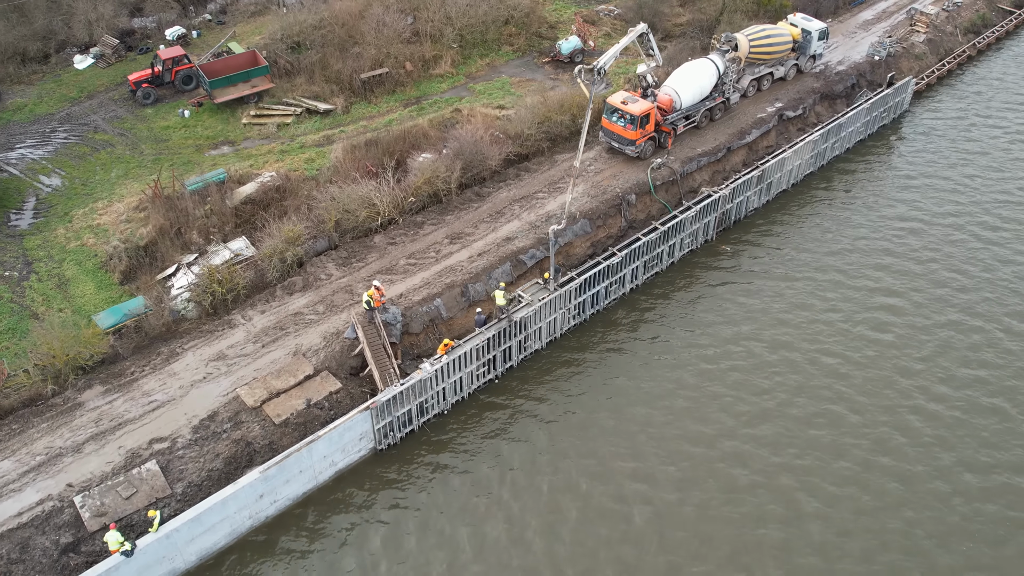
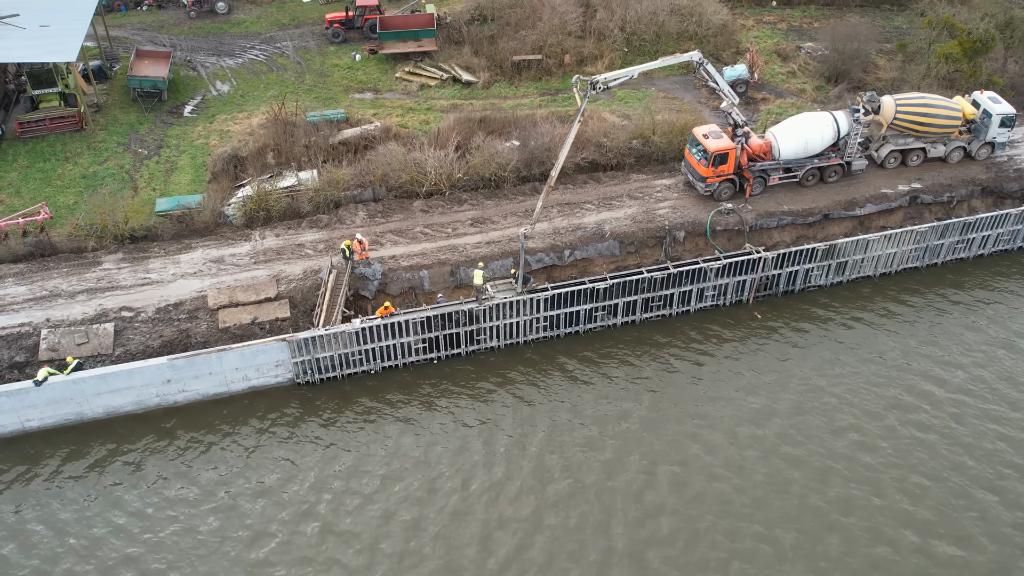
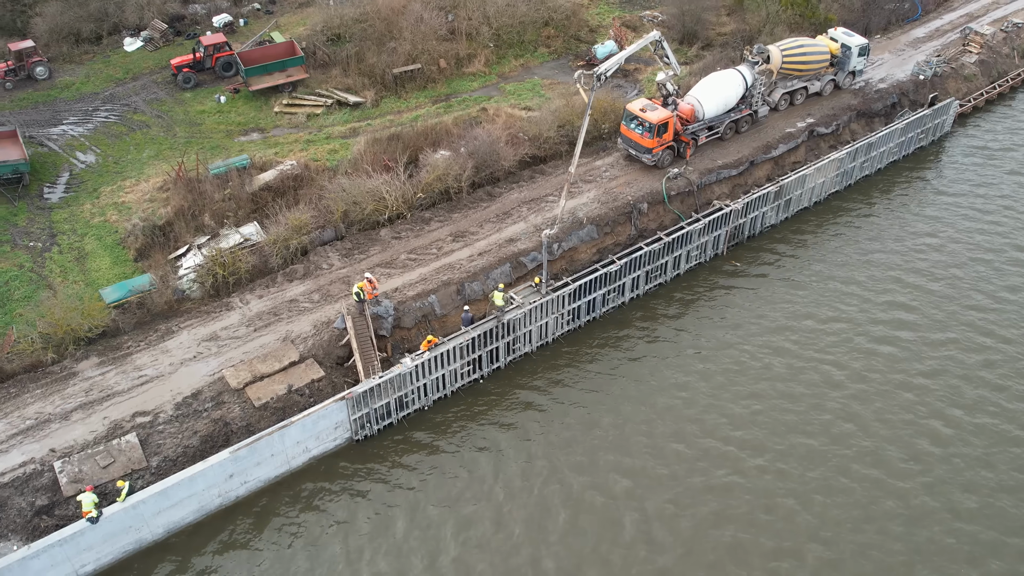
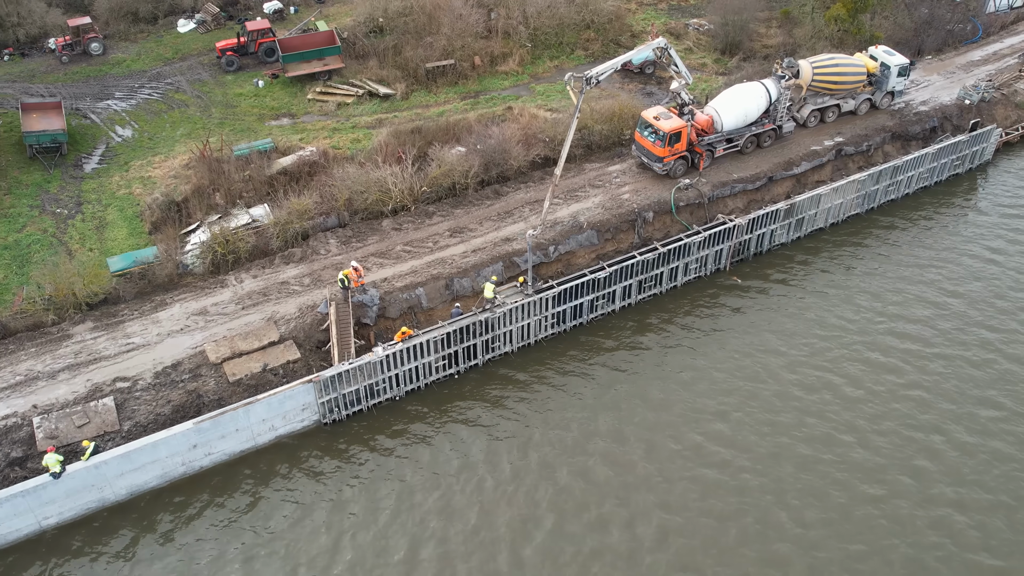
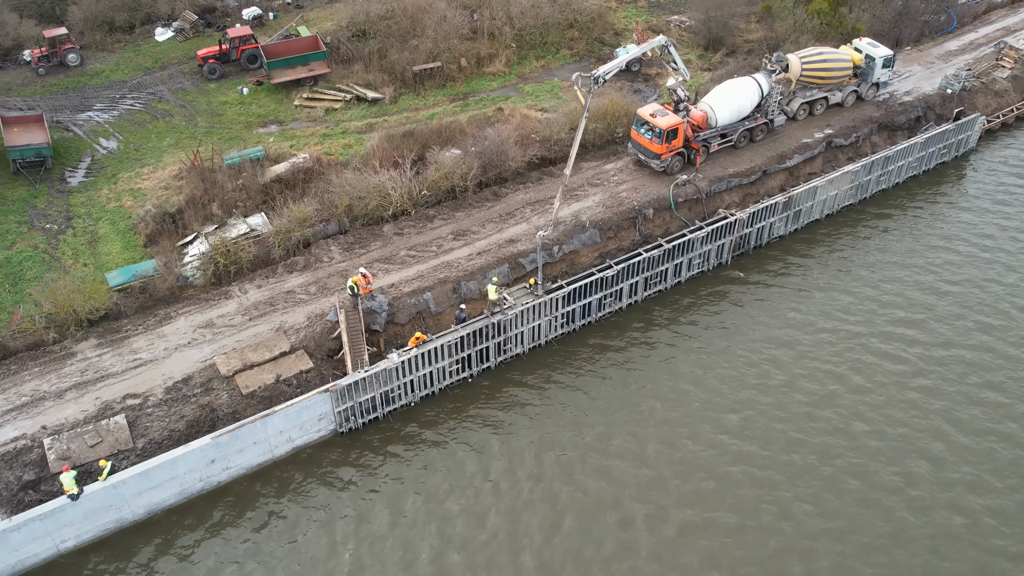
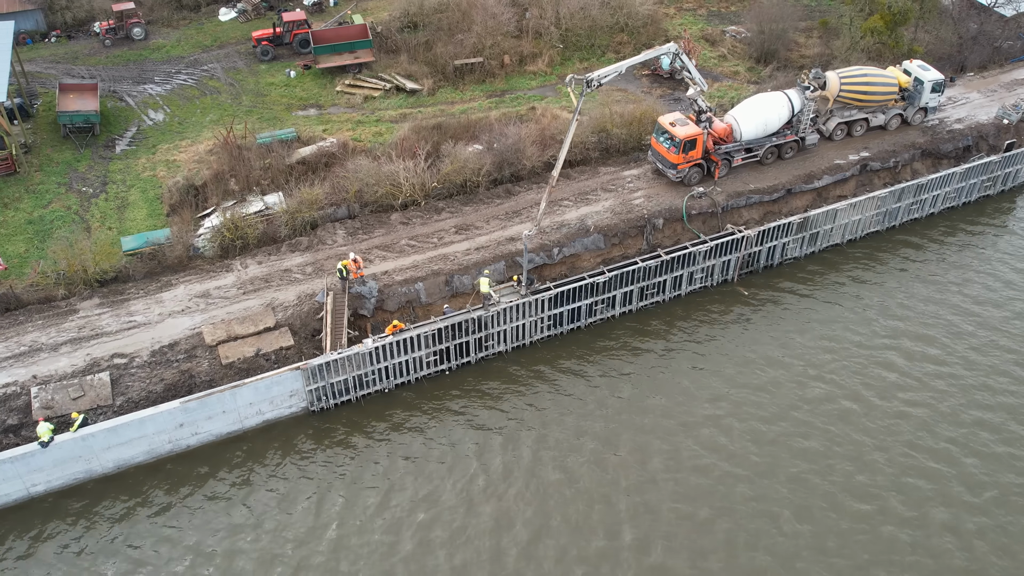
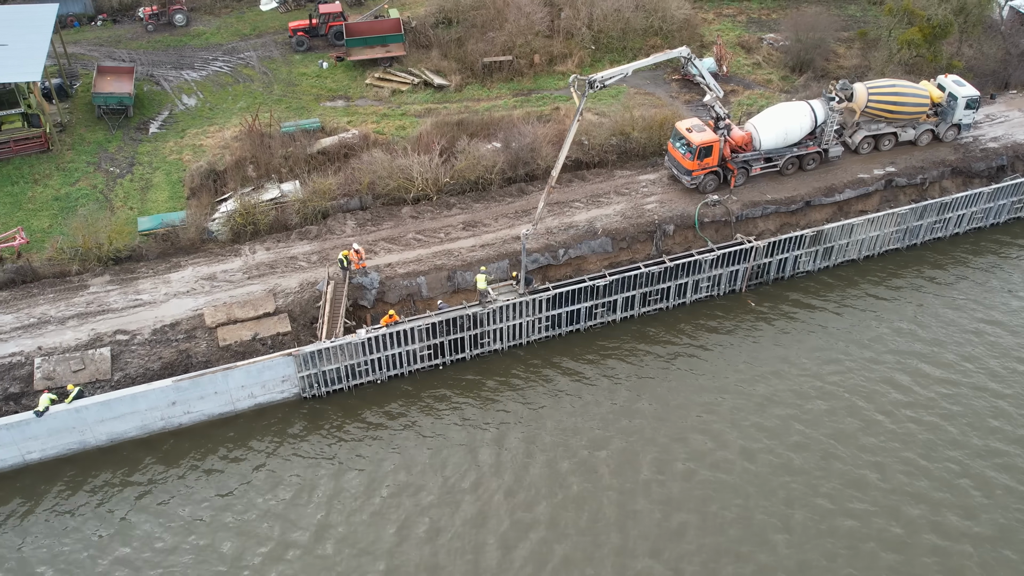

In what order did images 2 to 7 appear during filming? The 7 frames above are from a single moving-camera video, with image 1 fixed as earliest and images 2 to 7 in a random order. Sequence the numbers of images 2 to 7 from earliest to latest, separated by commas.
3, 5, 4, 6, 7, 2
